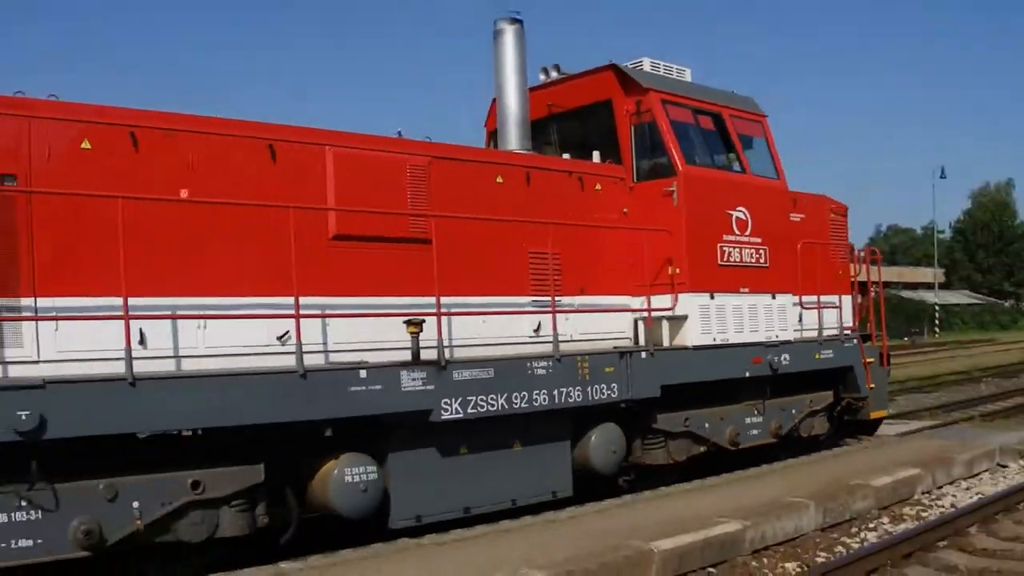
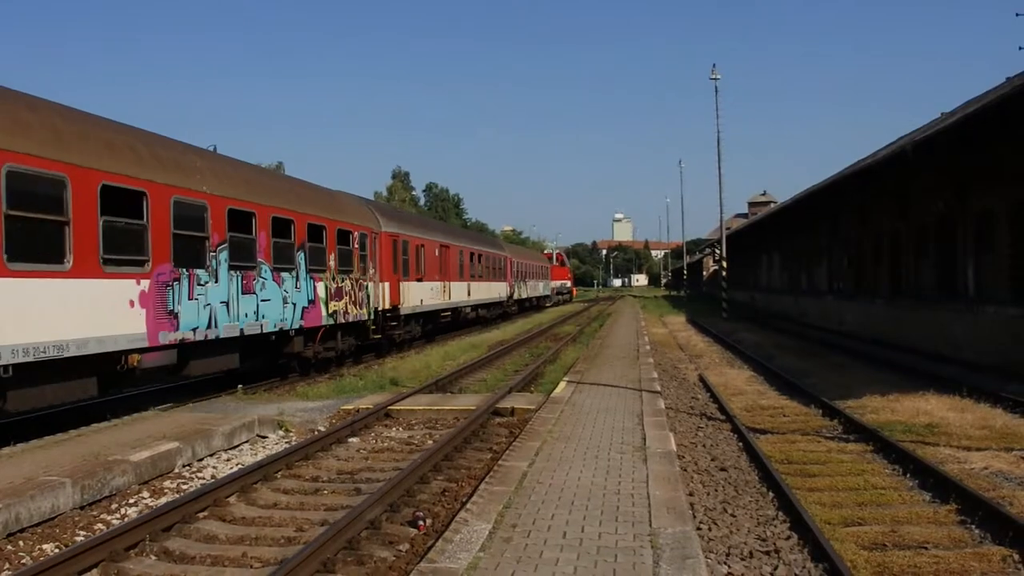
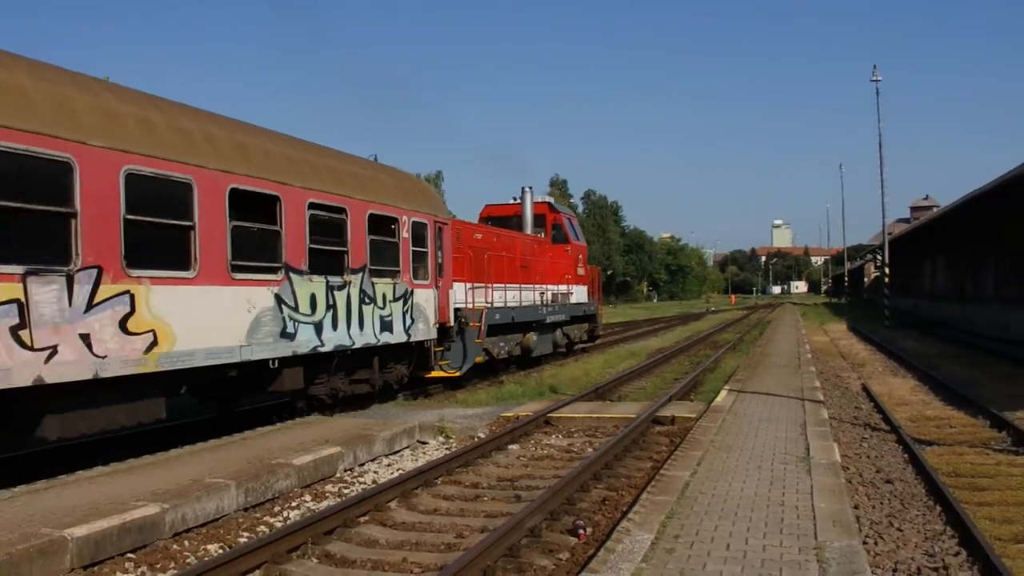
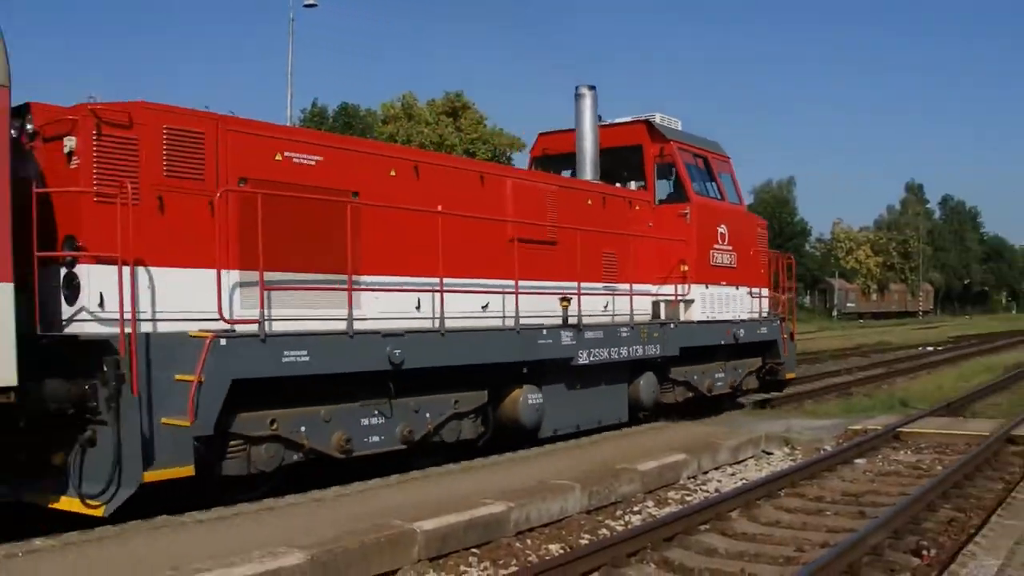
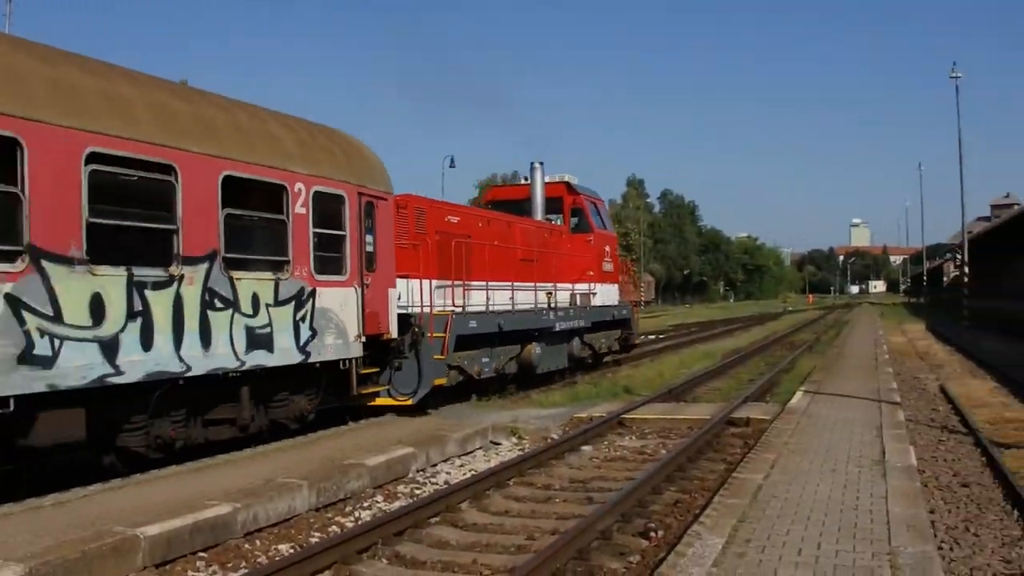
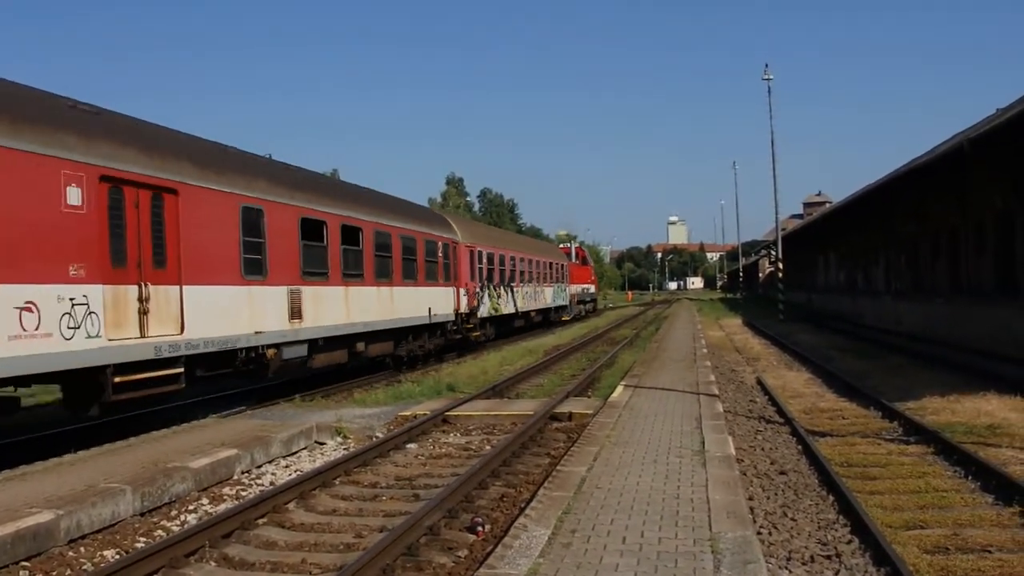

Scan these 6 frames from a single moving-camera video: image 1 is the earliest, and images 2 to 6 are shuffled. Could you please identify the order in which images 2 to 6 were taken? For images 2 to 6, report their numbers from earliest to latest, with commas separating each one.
4, 5, 3, 6, 2
